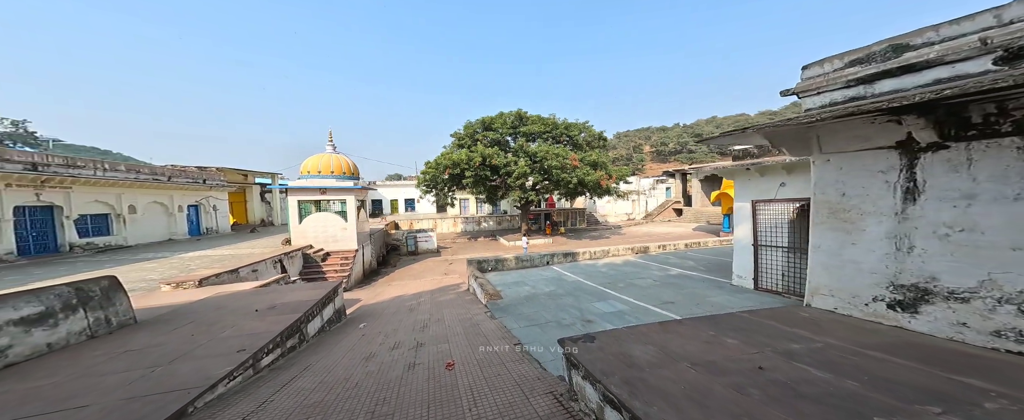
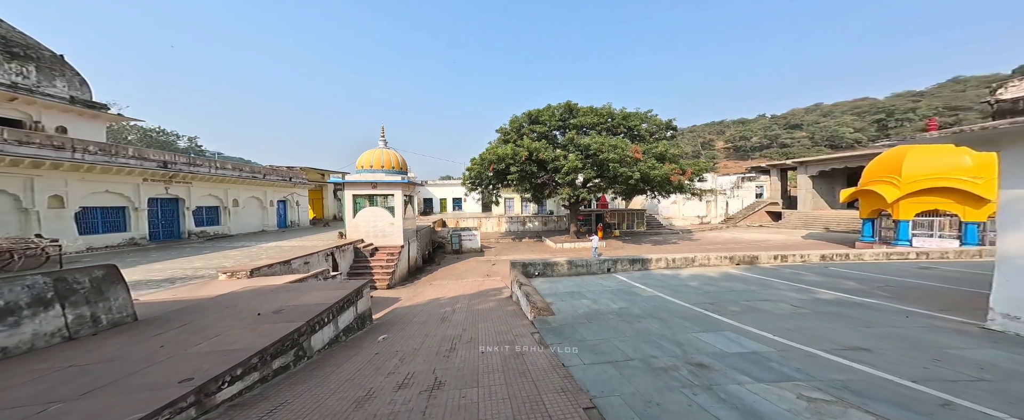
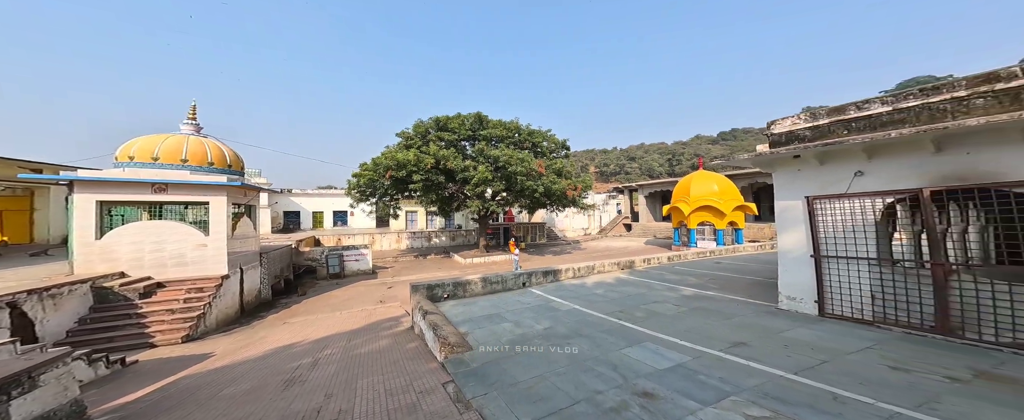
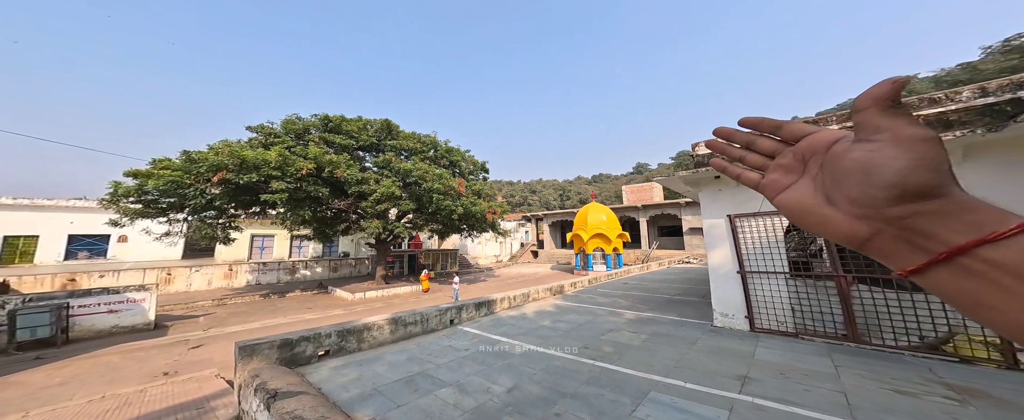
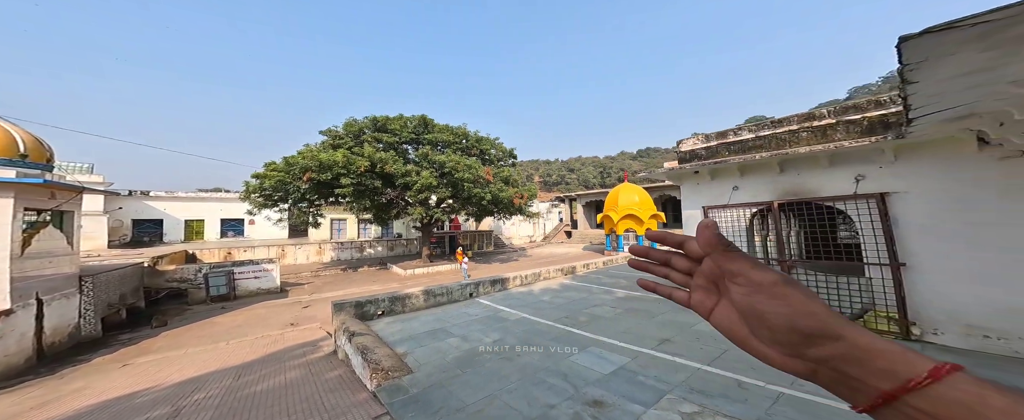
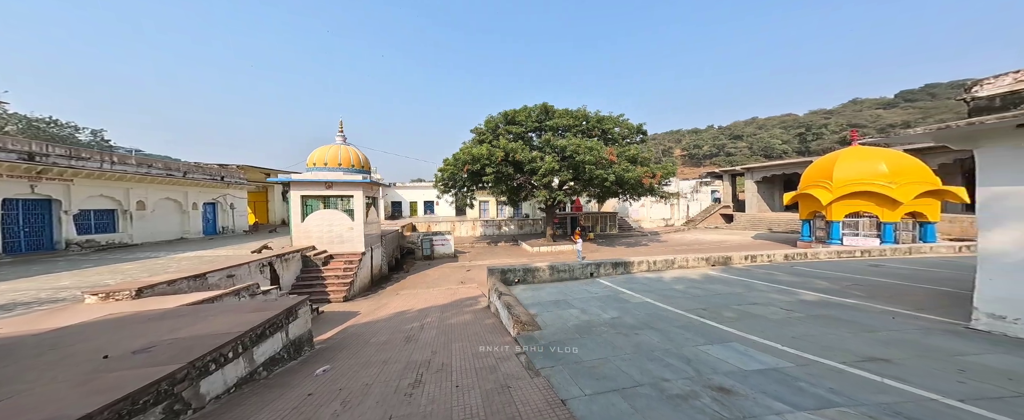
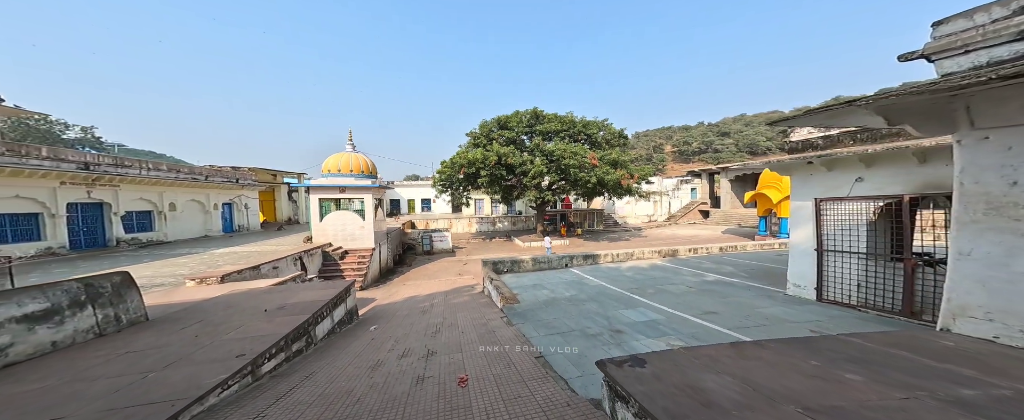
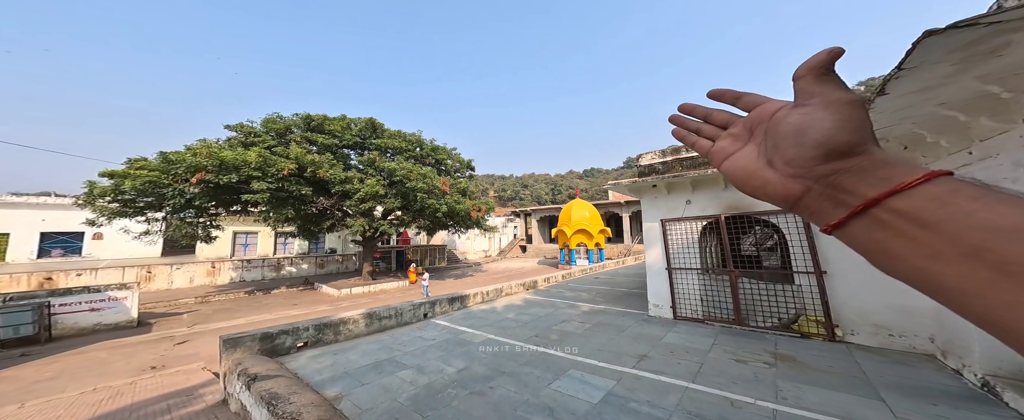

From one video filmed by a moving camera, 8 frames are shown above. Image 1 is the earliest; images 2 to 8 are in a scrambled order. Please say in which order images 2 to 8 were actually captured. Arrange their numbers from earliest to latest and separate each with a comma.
7, 2, 6, 3, 5, 8, 4
